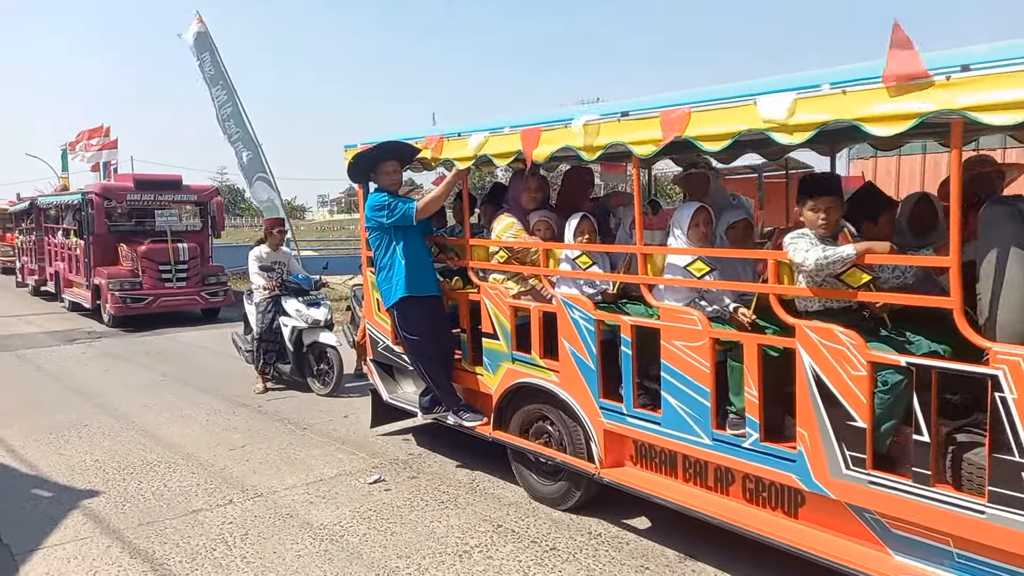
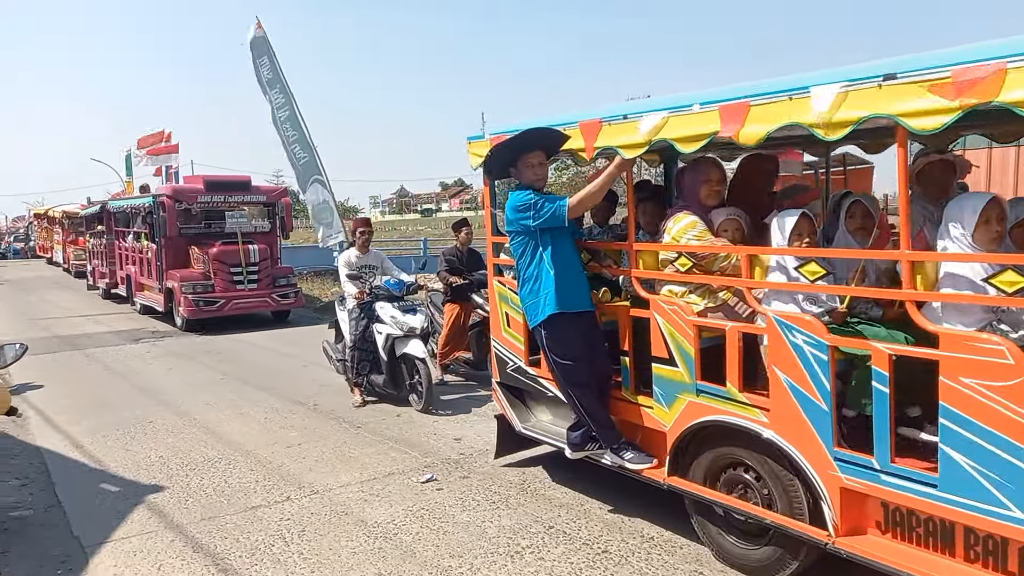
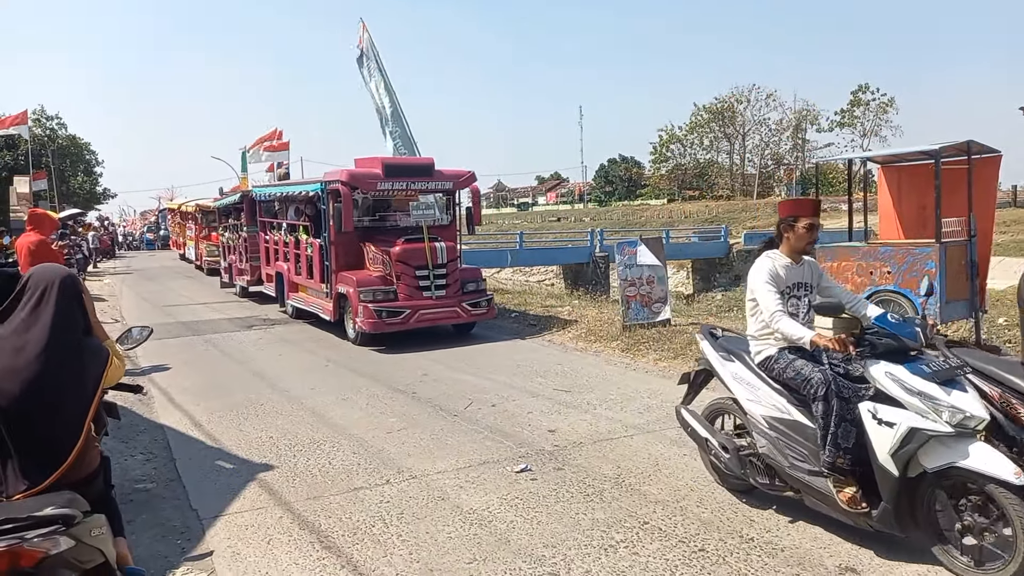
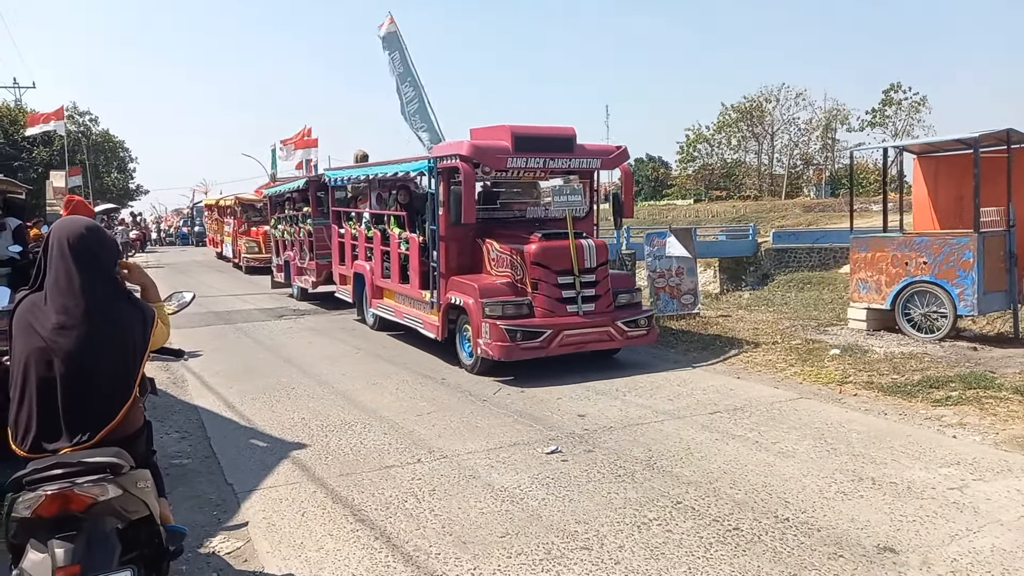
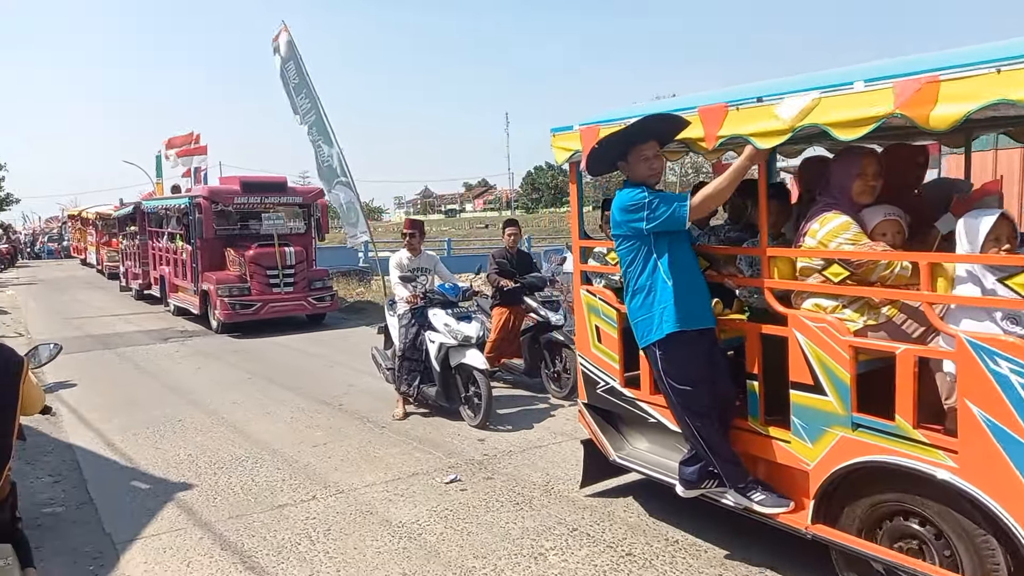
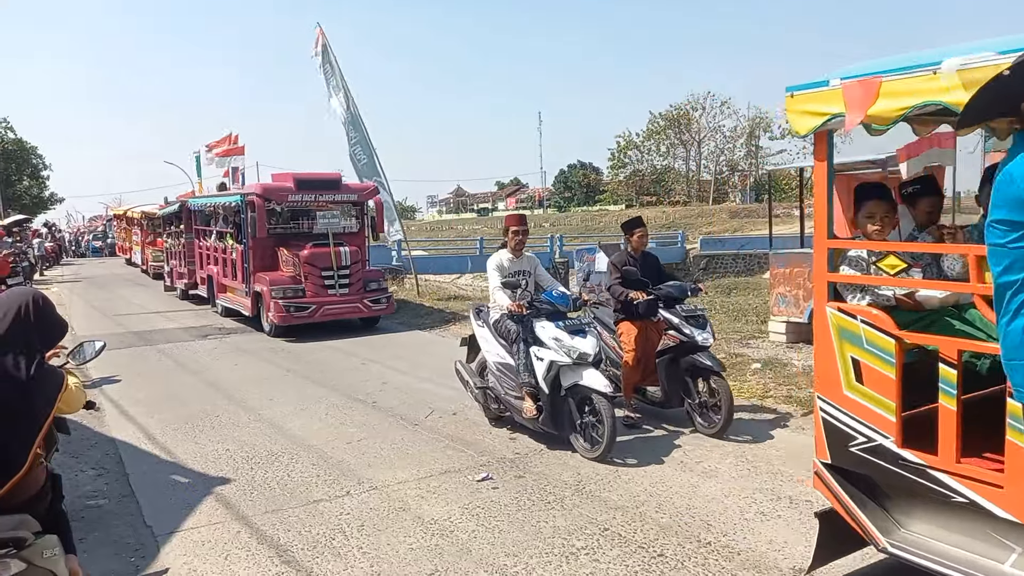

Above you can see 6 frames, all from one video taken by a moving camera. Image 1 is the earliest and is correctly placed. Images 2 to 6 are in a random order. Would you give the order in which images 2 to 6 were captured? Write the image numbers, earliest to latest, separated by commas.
2, 5, 6, 3, 4
